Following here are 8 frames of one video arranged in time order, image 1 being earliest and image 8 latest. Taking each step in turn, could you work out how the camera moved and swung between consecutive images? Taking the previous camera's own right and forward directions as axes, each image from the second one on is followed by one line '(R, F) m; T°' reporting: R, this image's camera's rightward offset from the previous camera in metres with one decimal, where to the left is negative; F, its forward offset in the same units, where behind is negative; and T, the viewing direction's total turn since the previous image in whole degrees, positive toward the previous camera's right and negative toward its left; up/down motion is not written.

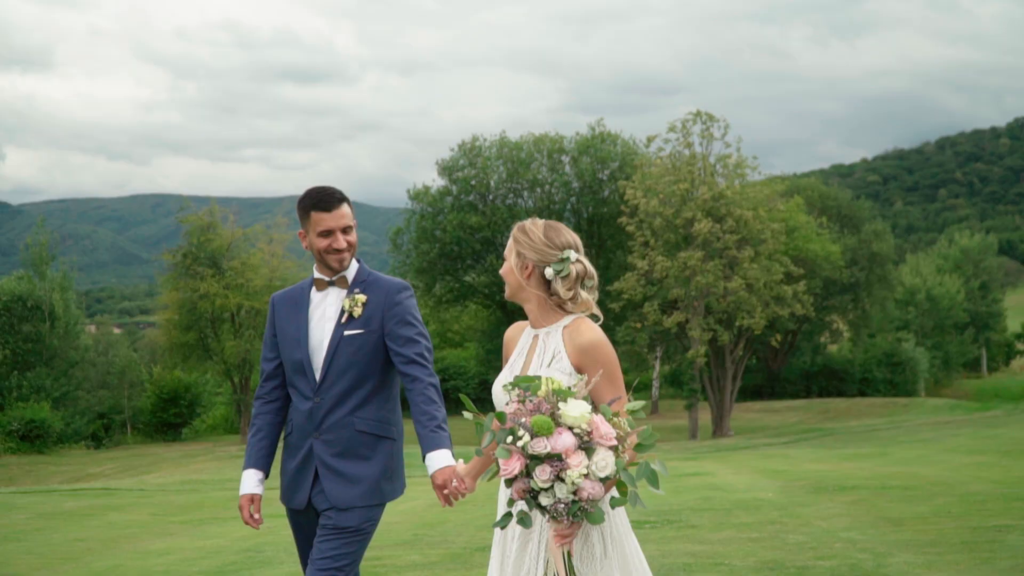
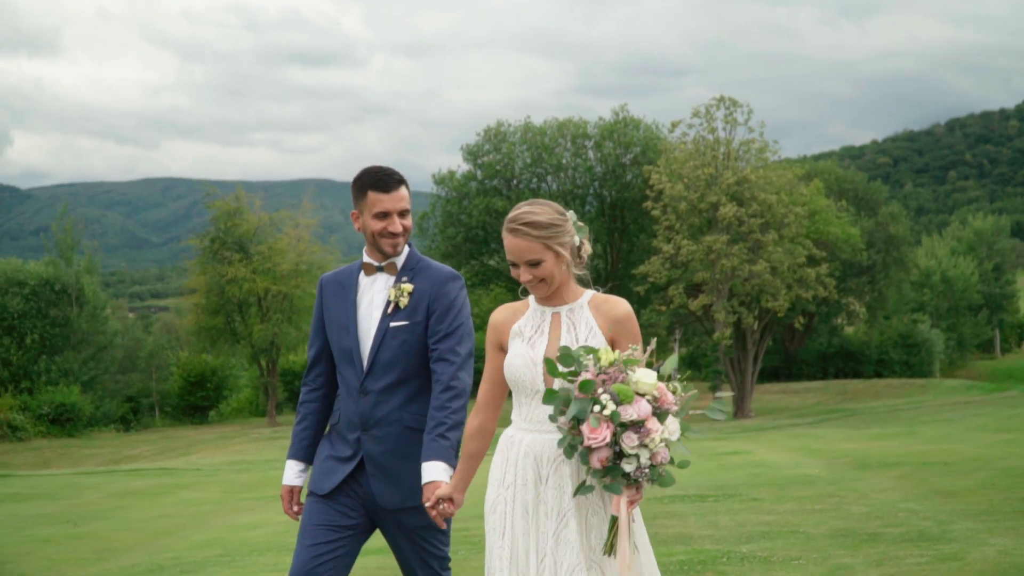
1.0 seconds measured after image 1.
(-0.6, -0.6) m; 0°
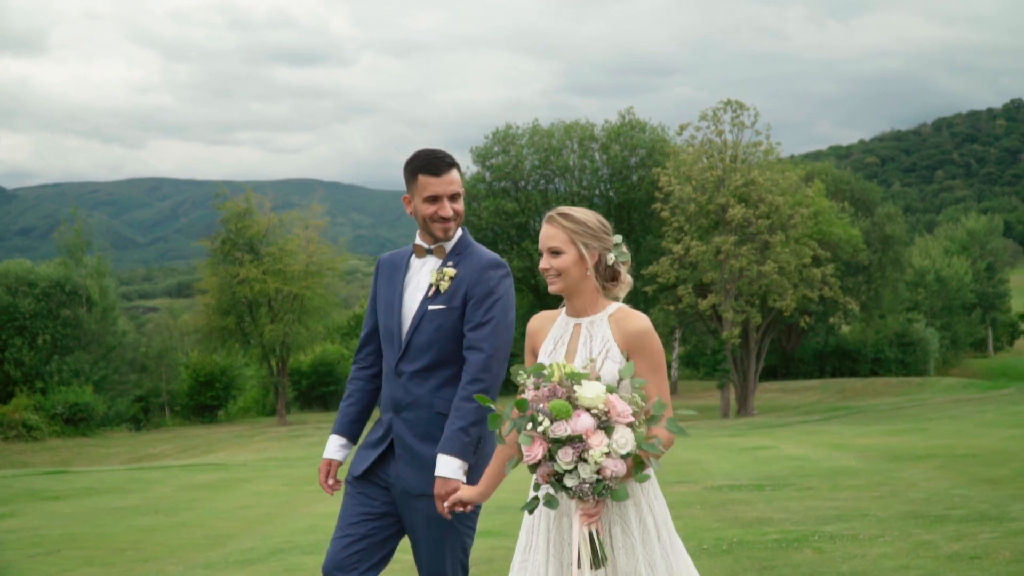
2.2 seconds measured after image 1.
(-0.9, -0.7) m; +1°
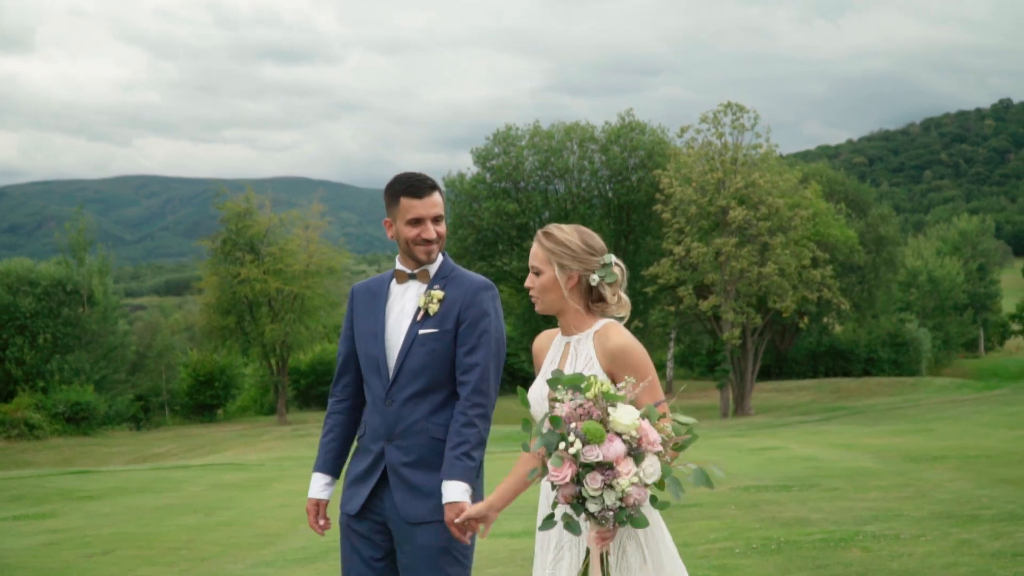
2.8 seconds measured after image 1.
(-0.5, -0.3) m; +1°
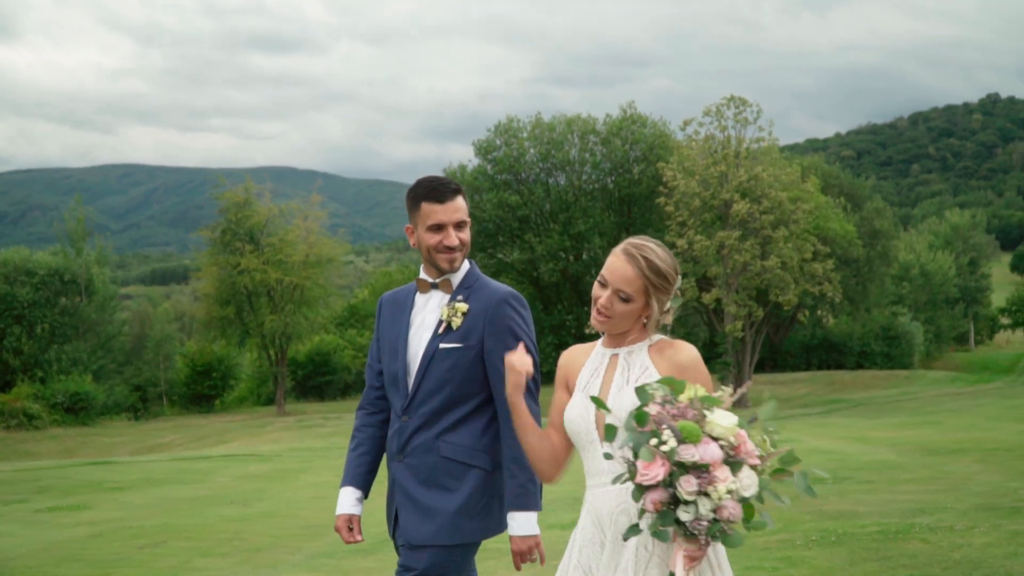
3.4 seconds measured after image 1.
(-0.6, -0.1) m; +1°
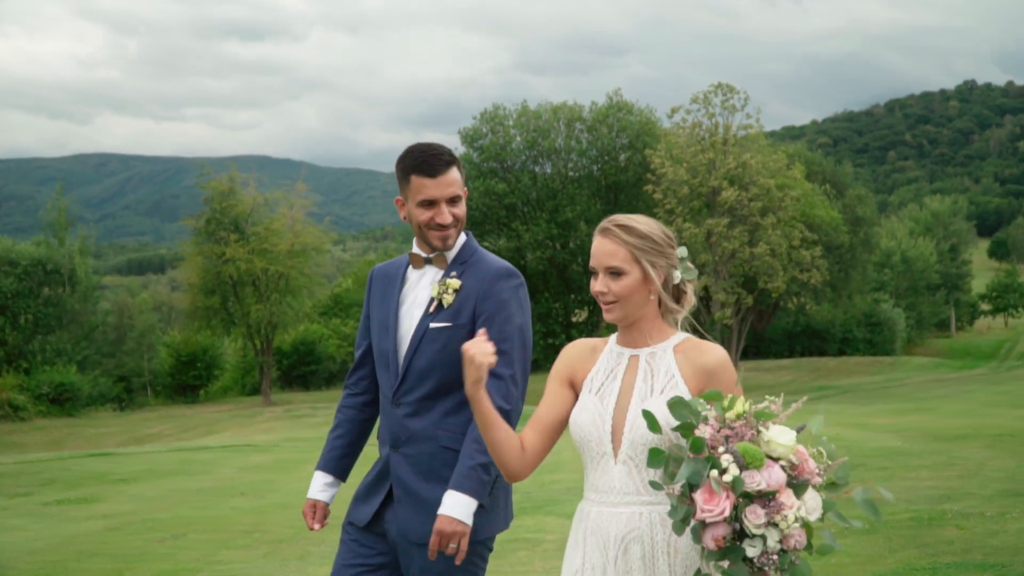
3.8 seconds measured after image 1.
(-0.4, +0.1) m; +1°
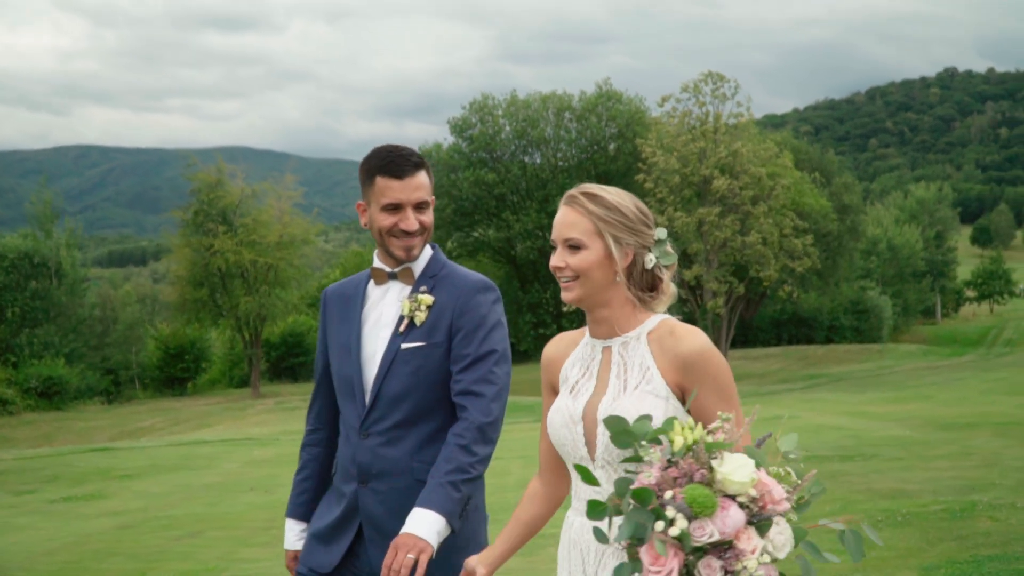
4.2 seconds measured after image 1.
(-0.3, +0.1) m; +1°
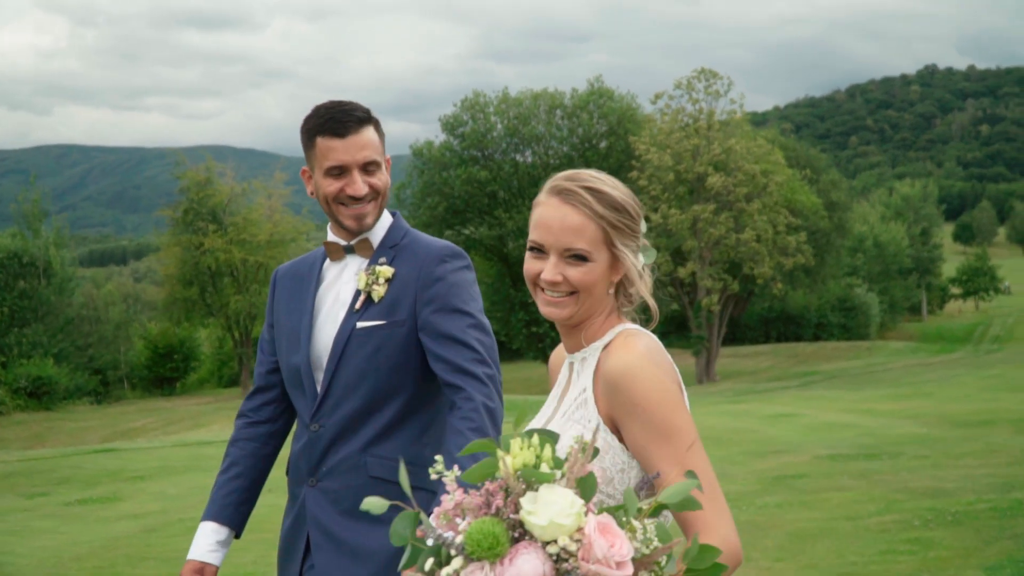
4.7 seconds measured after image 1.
(-0.4, +0.1) m; +1°
